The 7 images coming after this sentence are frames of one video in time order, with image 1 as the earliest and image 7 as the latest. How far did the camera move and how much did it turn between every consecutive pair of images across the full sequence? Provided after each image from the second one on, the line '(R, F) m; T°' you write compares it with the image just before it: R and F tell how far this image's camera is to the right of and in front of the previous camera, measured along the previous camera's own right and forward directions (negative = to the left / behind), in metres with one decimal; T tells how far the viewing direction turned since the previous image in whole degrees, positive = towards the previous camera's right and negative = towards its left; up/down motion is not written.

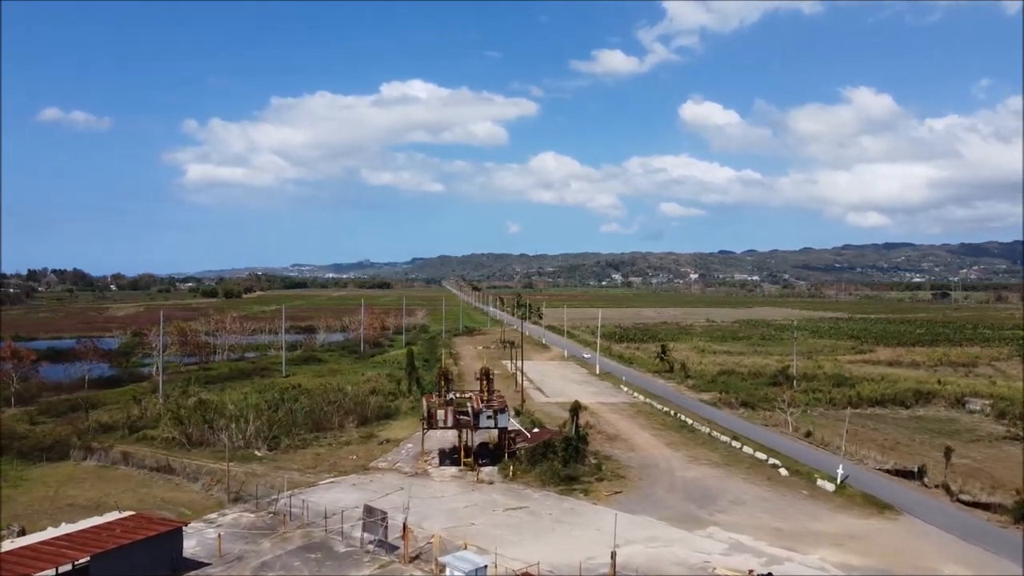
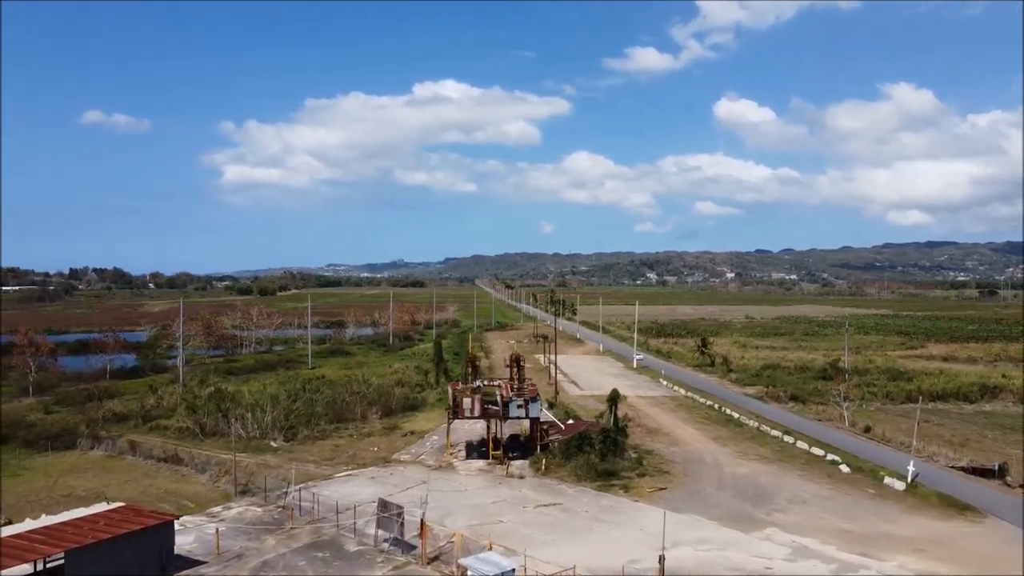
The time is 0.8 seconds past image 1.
(0.0, +2.3) m; -3°
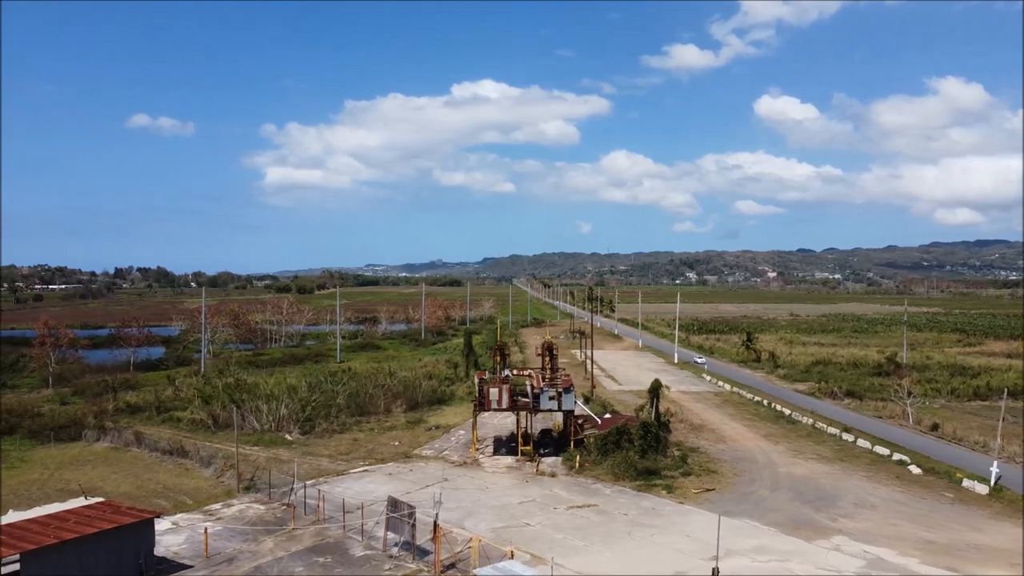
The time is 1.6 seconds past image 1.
(+0.2, +2.2) m; -3°
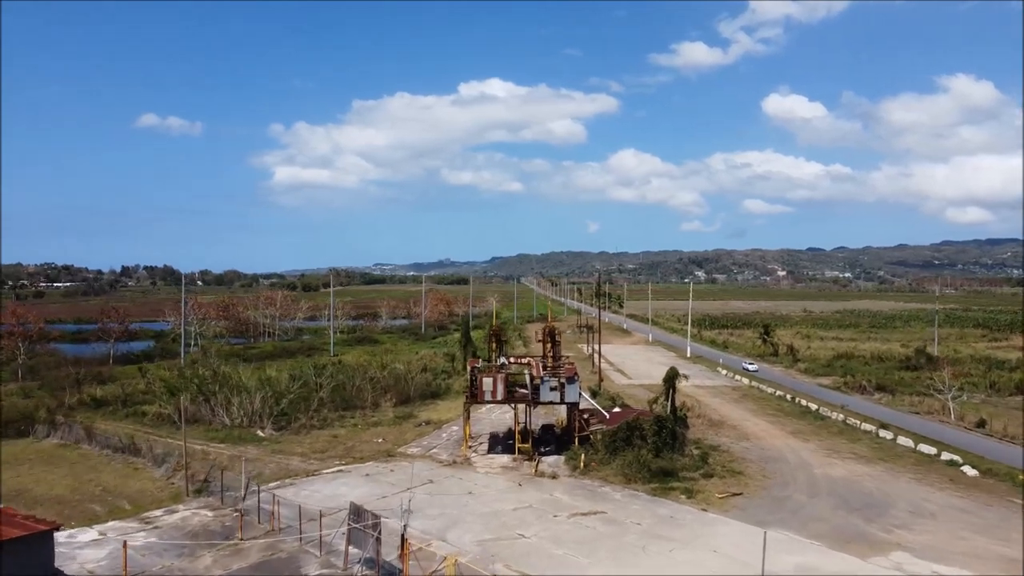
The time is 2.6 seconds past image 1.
(+0.4, +2.8) m; -1°
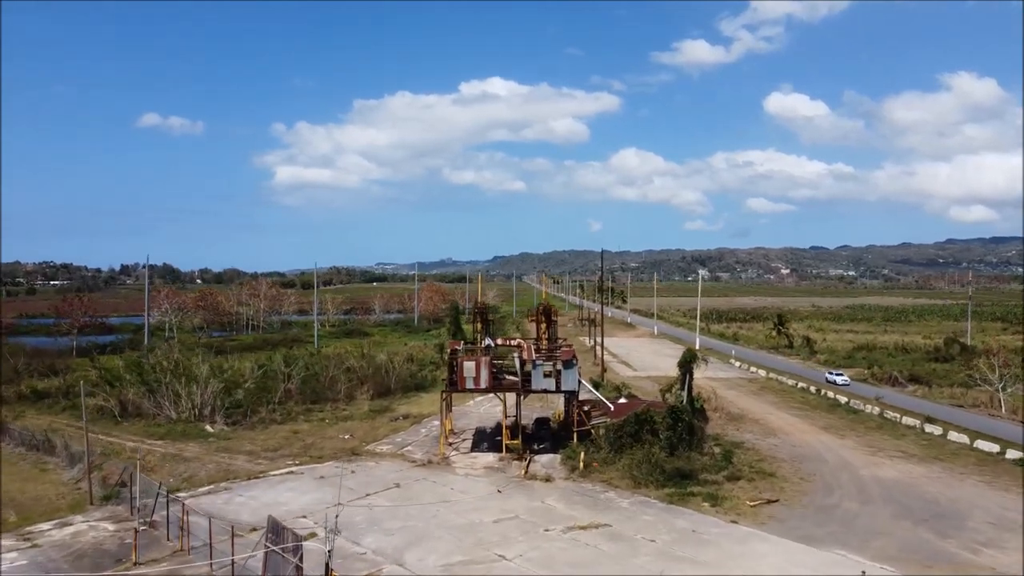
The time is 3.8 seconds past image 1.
(+0.4, +3.3) m; 0°
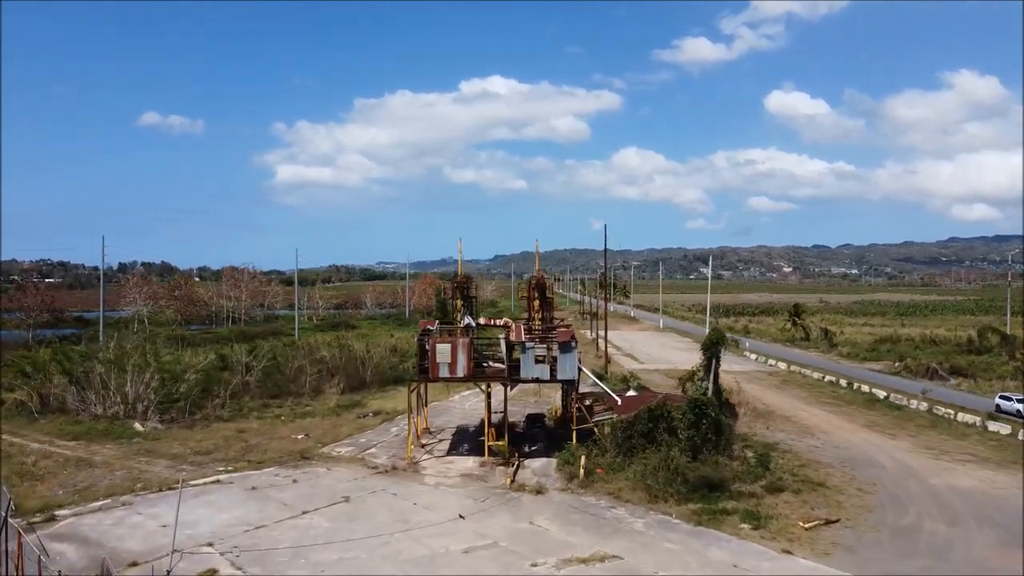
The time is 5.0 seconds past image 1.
(+0.4, +3.4) m; 0°
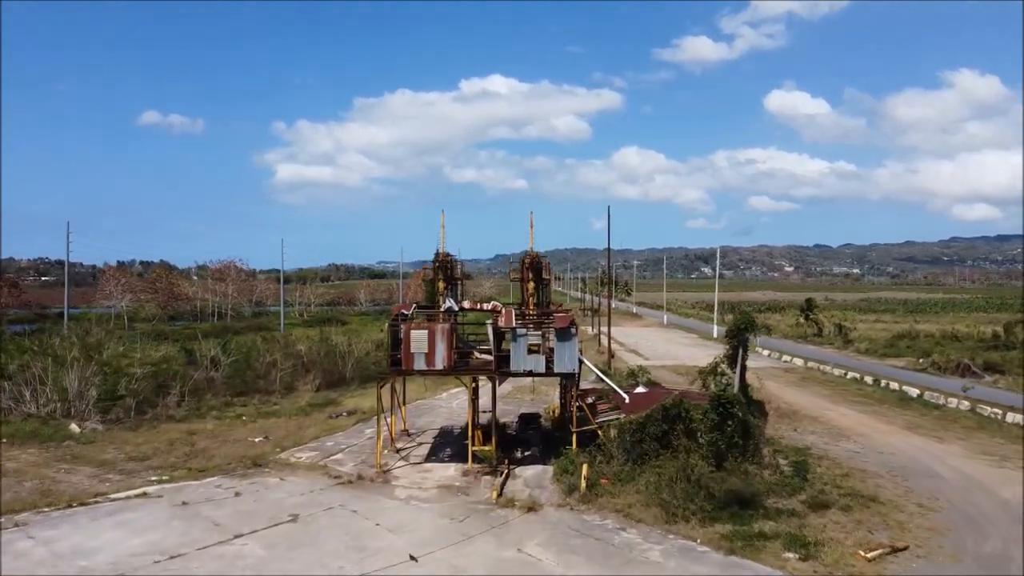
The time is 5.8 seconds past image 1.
(+0.2, +2.3) m; 0°
